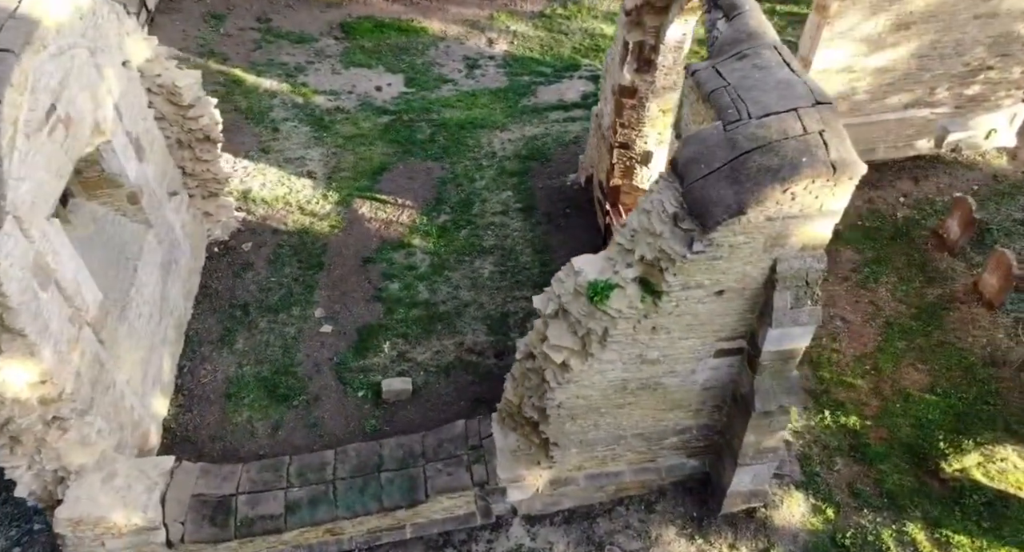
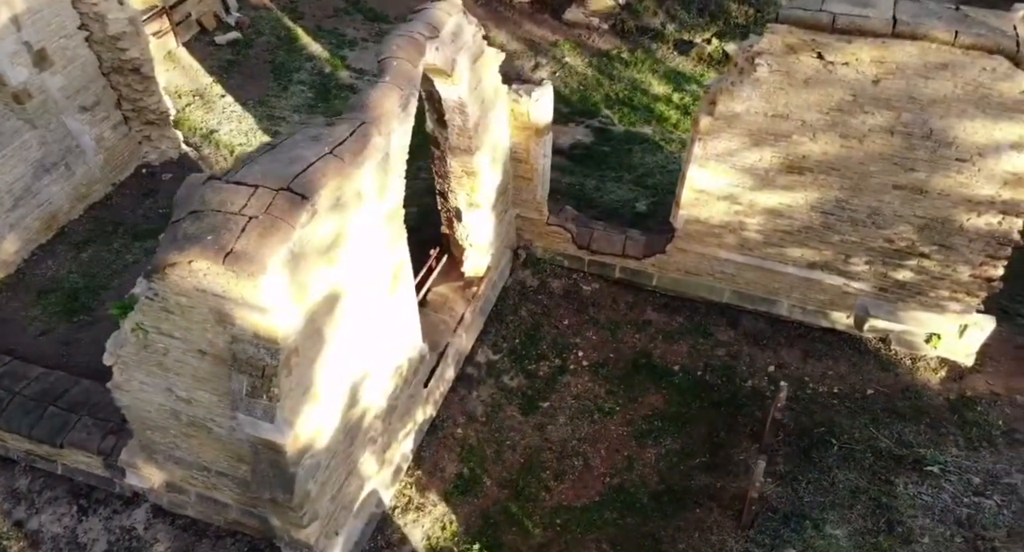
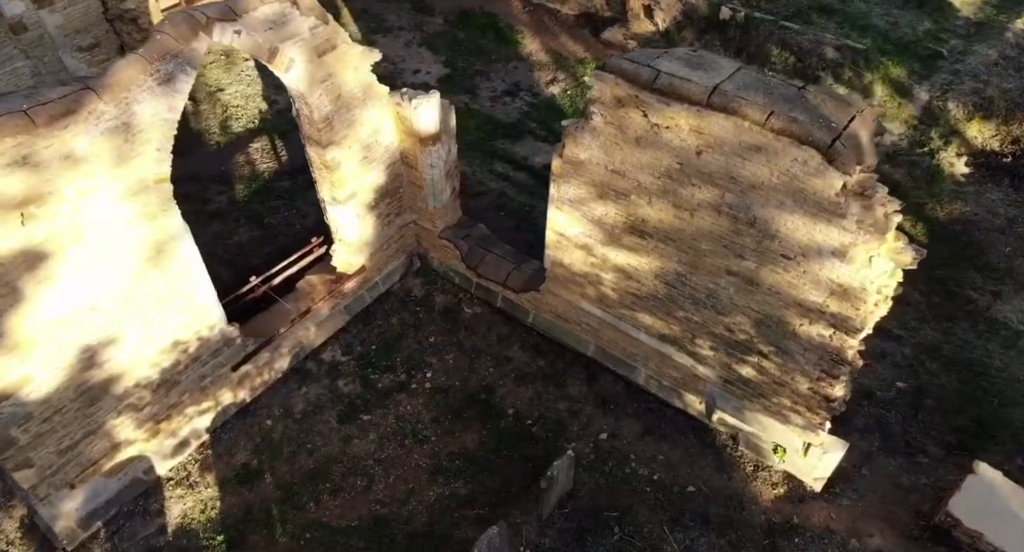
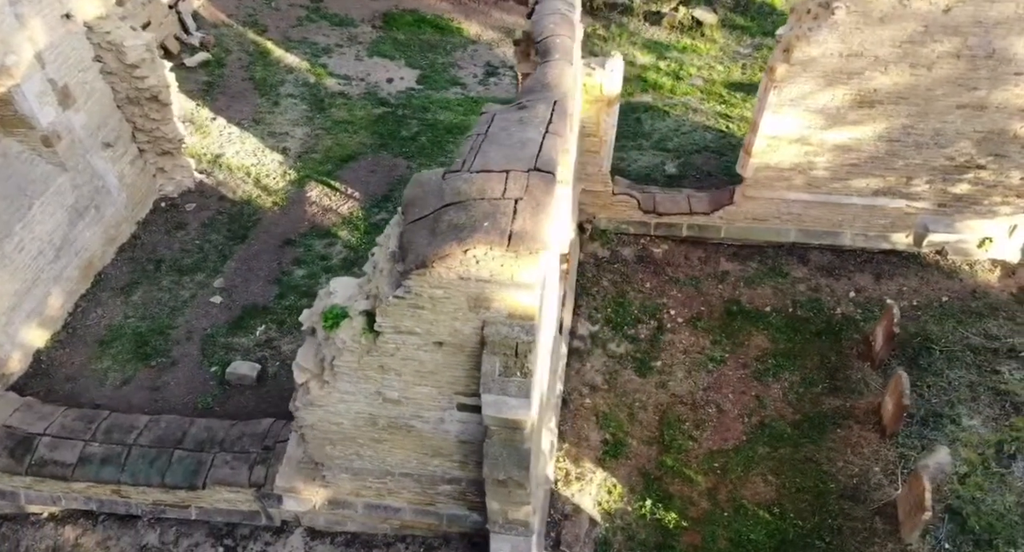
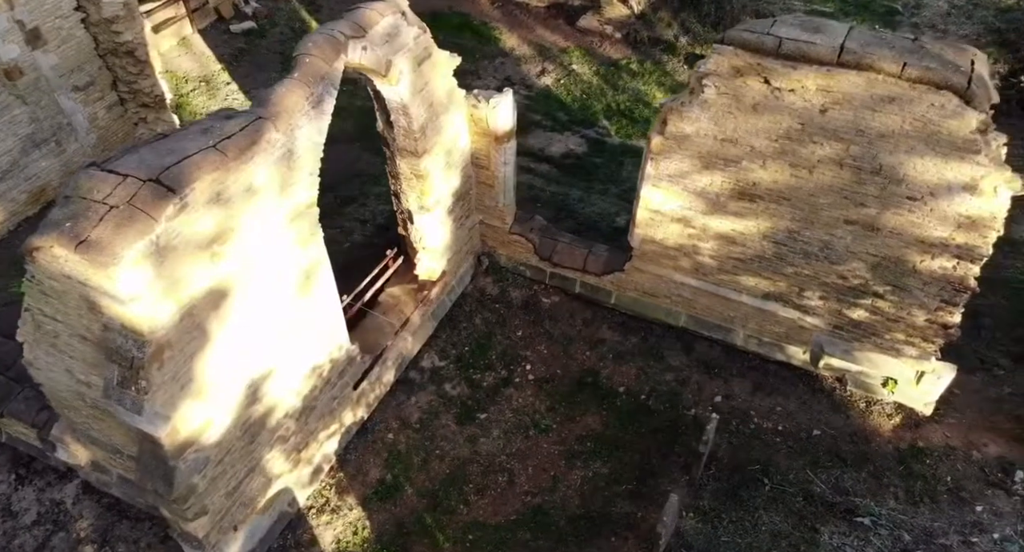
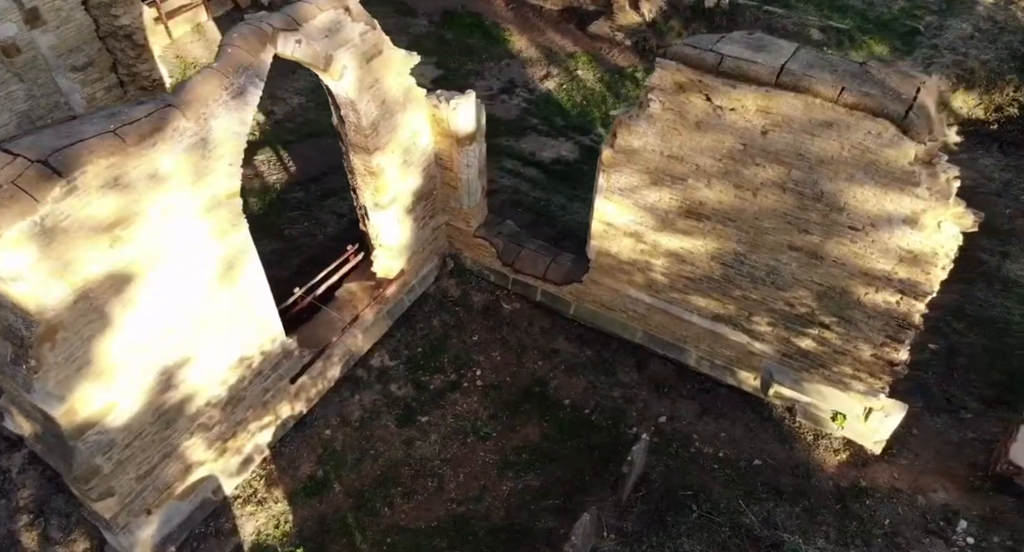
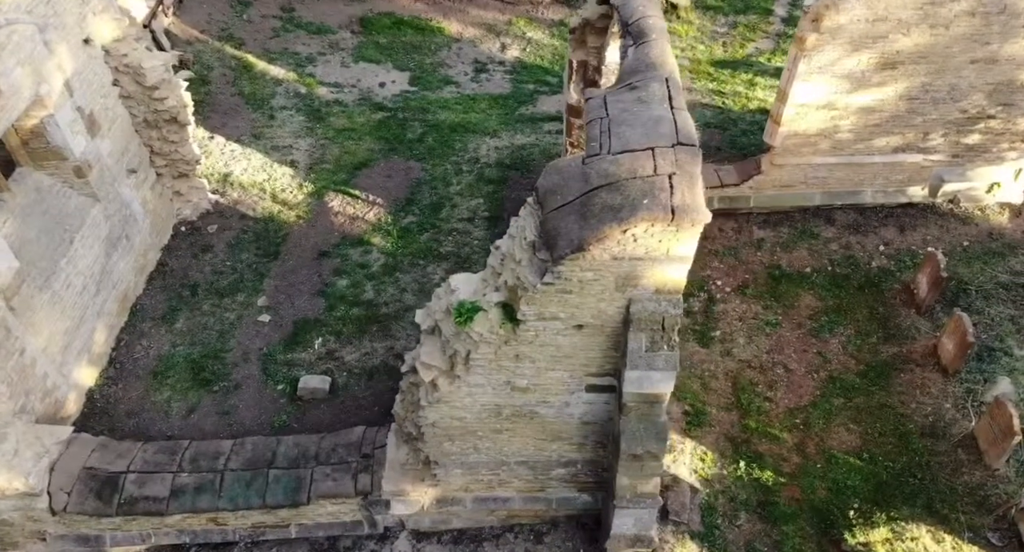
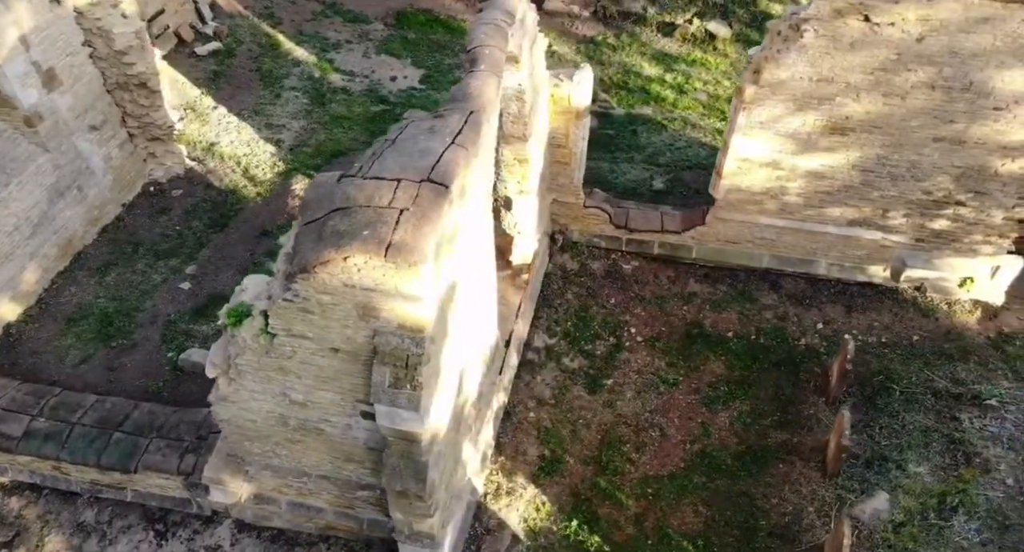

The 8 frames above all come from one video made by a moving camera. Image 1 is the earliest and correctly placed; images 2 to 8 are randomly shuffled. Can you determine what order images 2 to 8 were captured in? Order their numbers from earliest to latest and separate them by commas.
7, 4, 8, 2, 5, 6, 3
